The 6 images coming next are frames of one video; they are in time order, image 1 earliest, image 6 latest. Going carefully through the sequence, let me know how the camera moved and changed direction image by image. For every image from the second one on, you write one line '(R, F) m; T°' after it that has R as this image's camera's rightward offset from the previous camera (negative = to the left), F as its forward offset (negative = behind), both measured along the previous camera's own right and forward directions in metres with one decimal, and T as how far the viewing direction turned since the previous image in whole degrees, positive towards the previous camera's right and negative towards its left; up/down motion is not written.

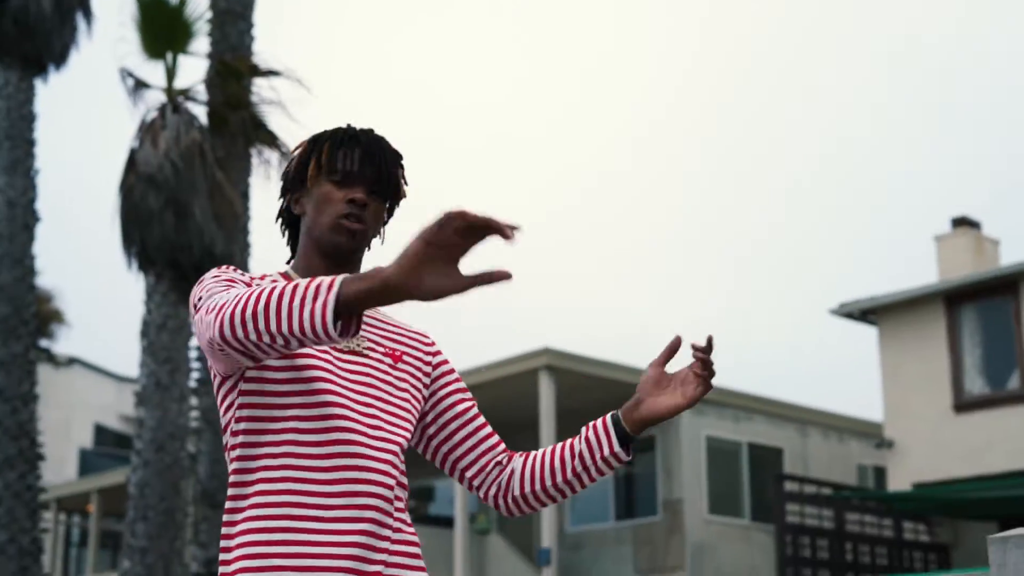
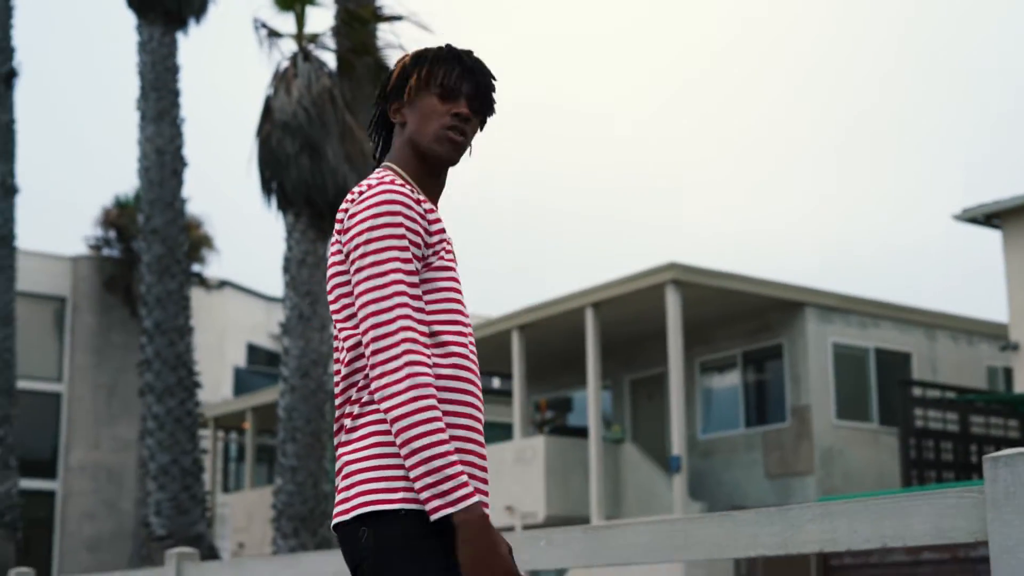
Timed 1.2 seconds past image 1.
(+0.2, -0.6) m; -5°
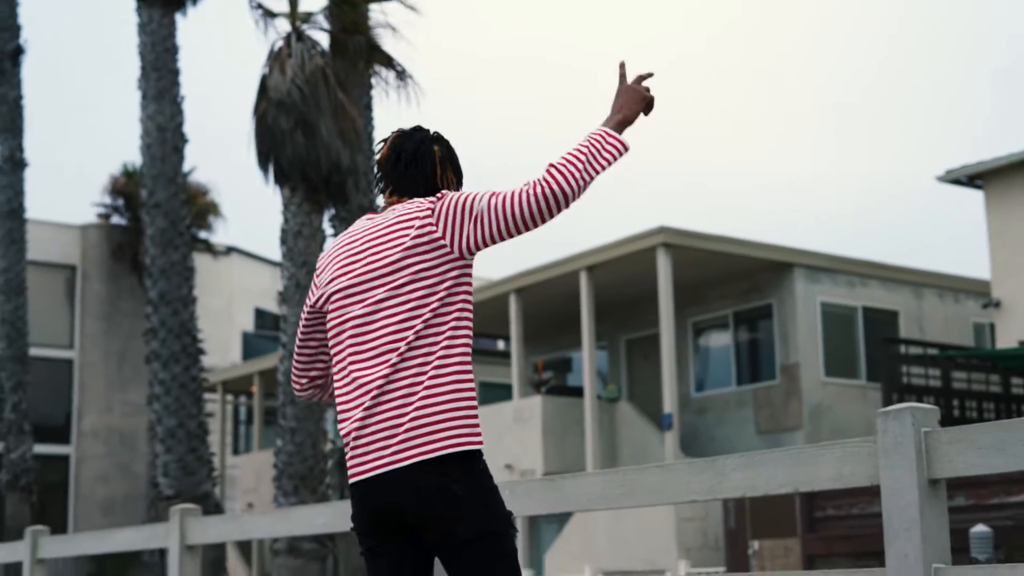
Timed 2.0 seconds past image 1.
(+0.2, -0.5) m; 0°
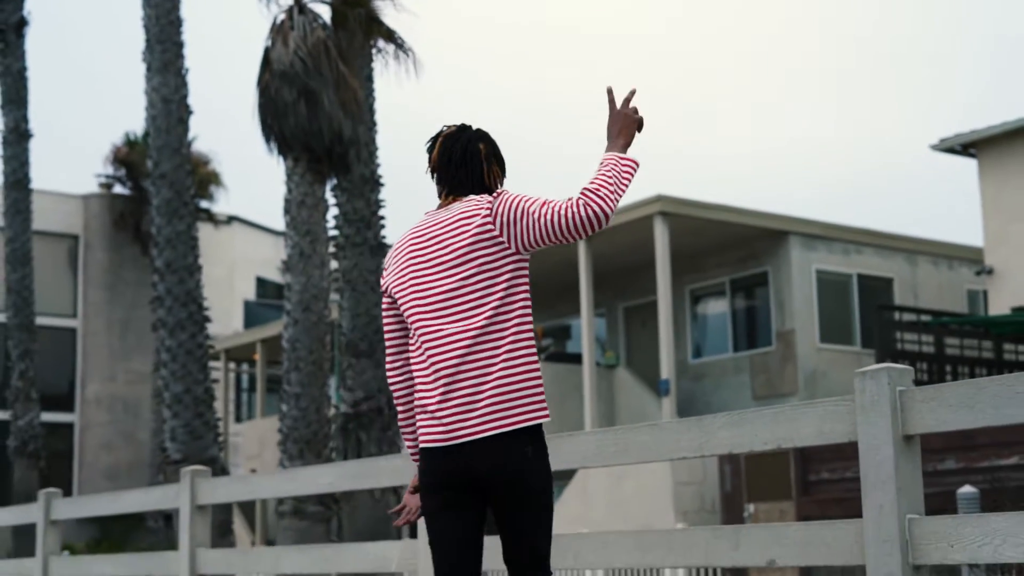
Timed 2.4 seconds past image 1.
(0.0, -0.2) m; 0°
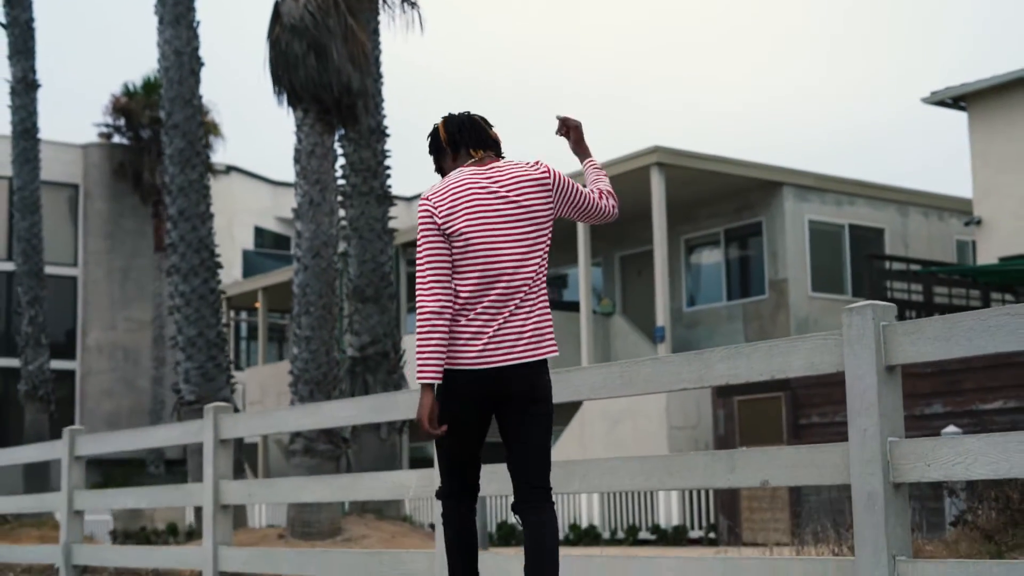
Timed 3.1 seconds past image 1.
(-0.1, -0.4) m; 0°
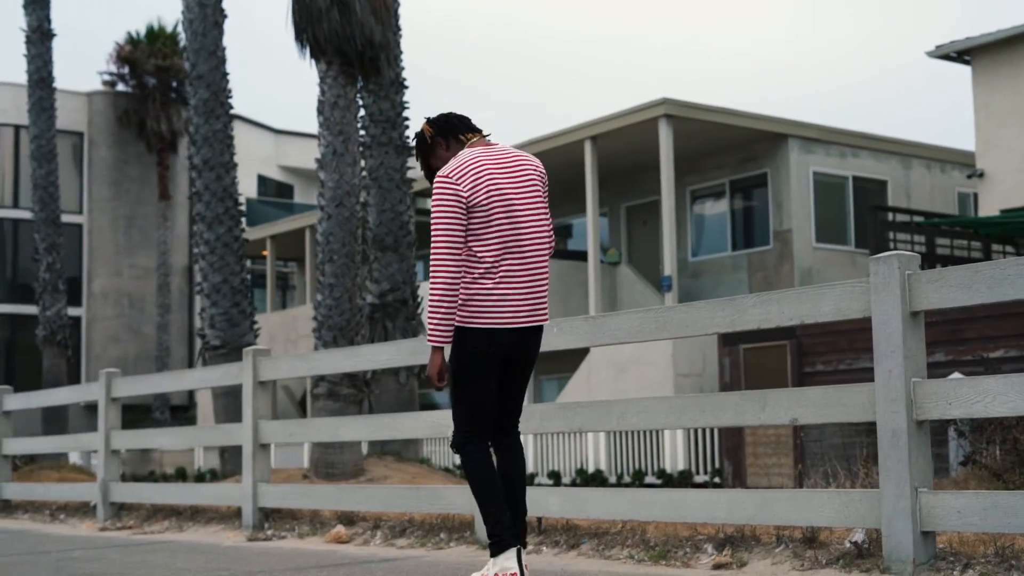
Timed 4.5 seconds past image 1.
(-0.2, -0.3) m; 0°
